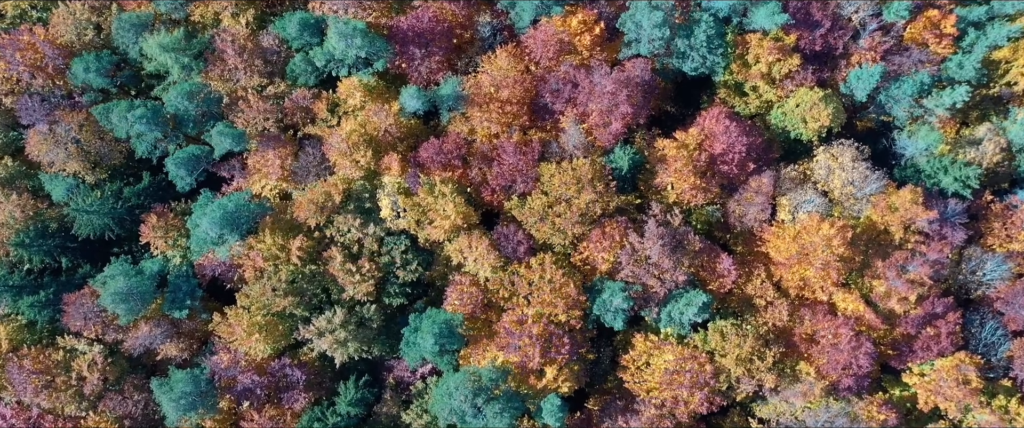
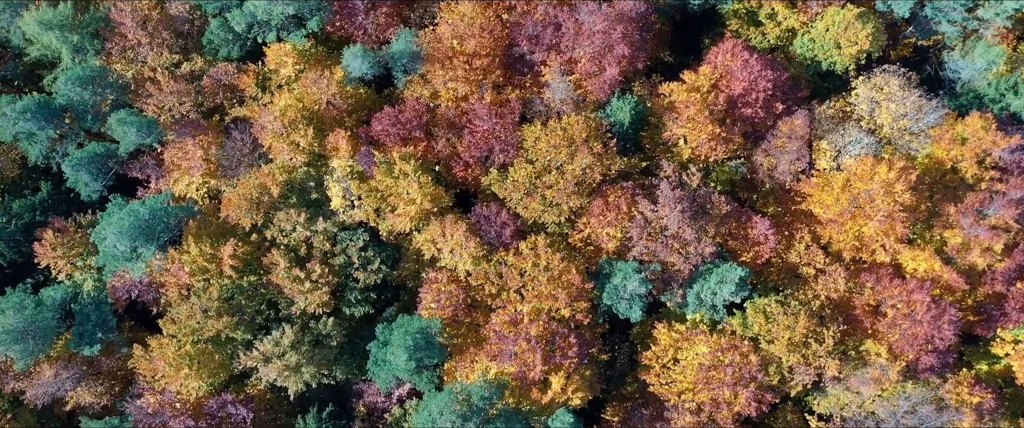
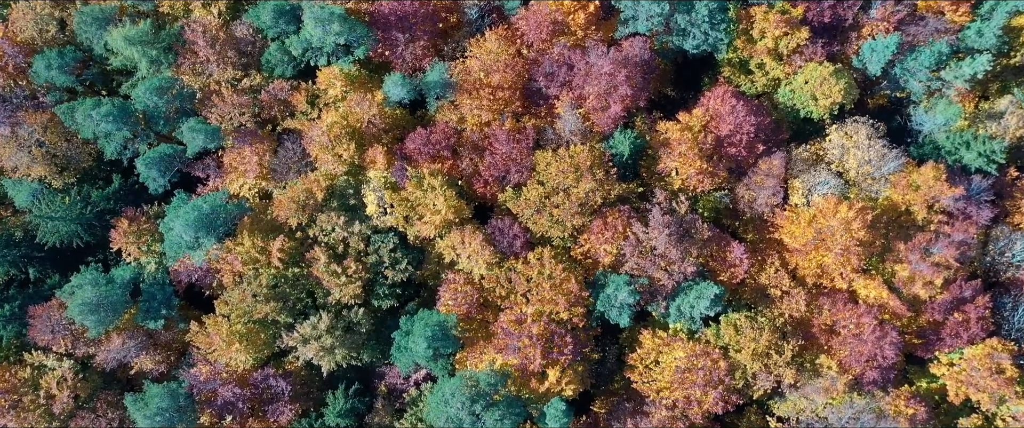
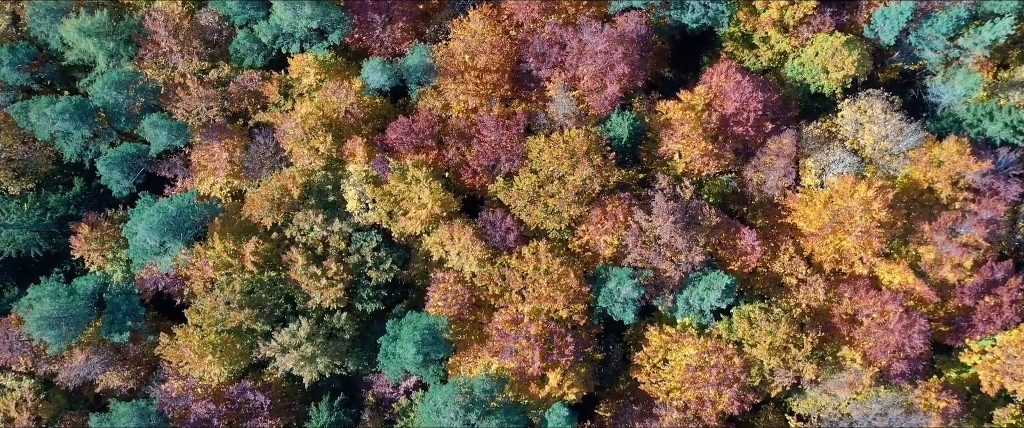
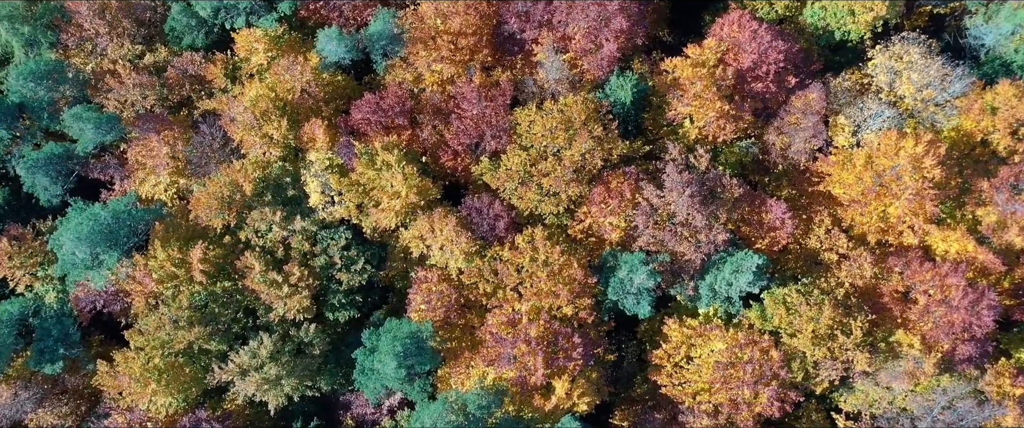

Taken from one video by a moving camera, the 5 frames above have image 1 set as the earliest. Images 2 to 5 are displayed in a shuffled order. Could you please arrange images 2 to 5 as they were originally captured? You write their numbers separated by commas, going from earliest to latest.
3, 4, 2, 5
